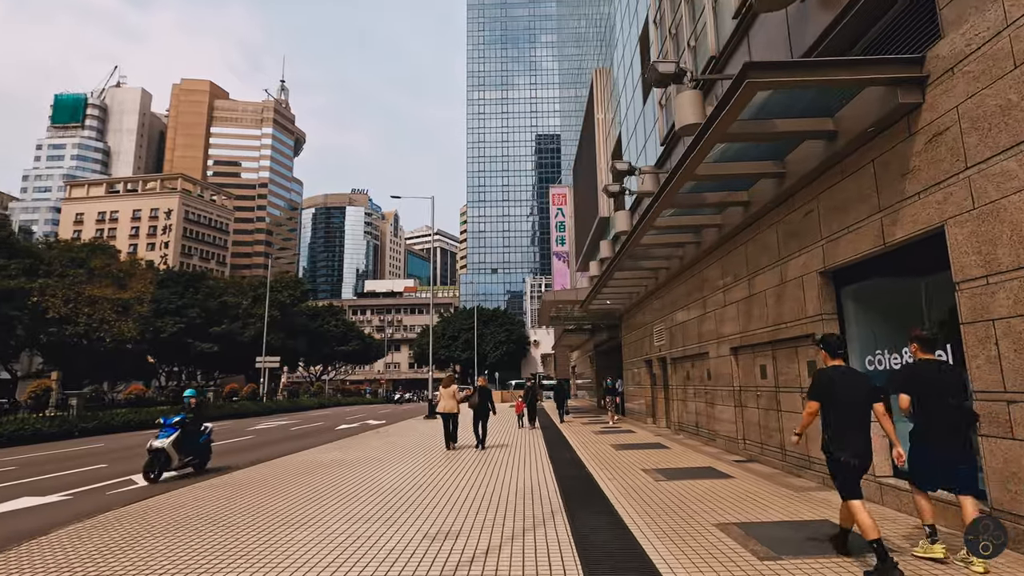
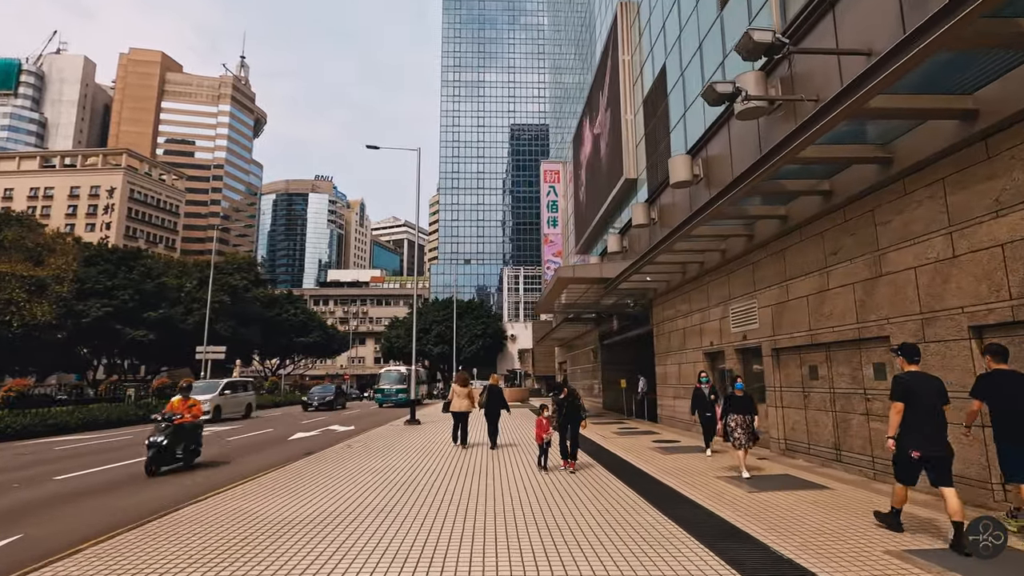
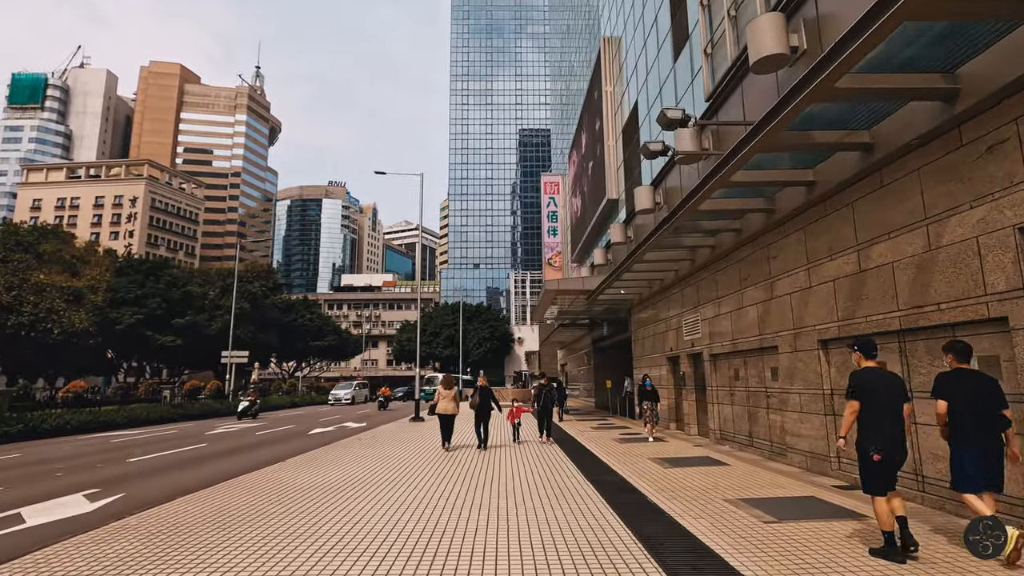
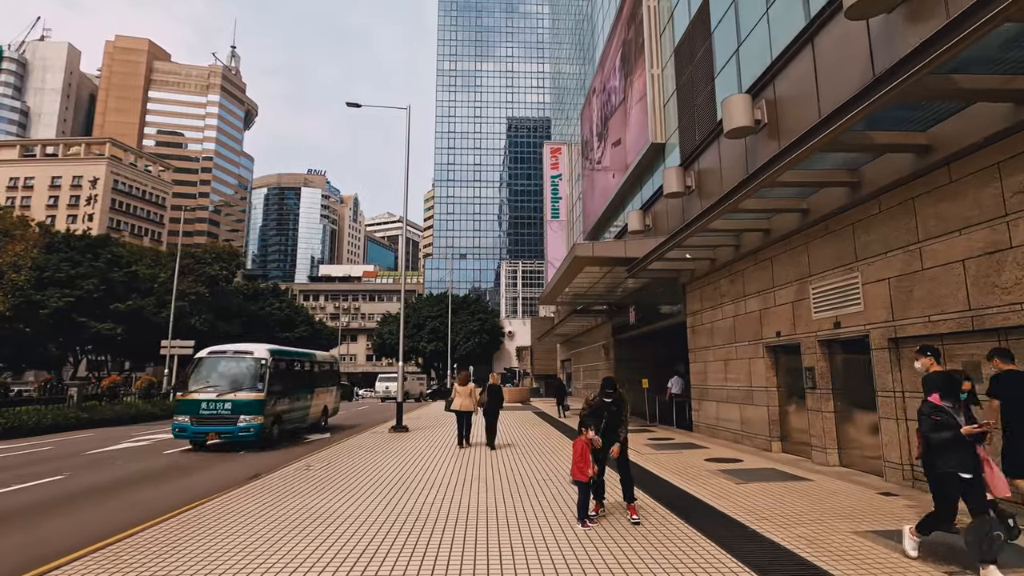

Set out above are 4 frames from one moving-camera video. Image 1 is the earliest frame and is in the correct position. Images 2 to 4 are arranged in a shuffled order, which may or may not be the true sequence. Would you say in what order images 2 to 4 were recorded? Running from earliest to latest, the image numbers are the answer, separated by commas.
3, 2, 4
